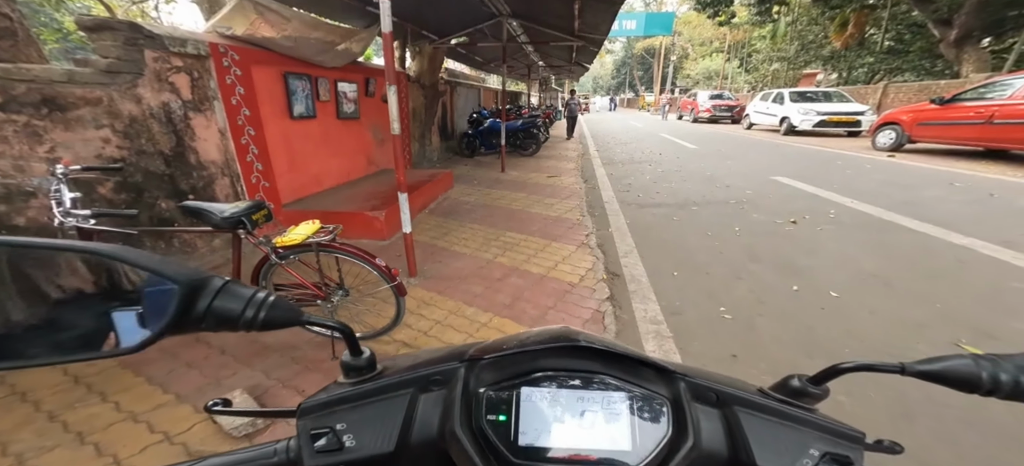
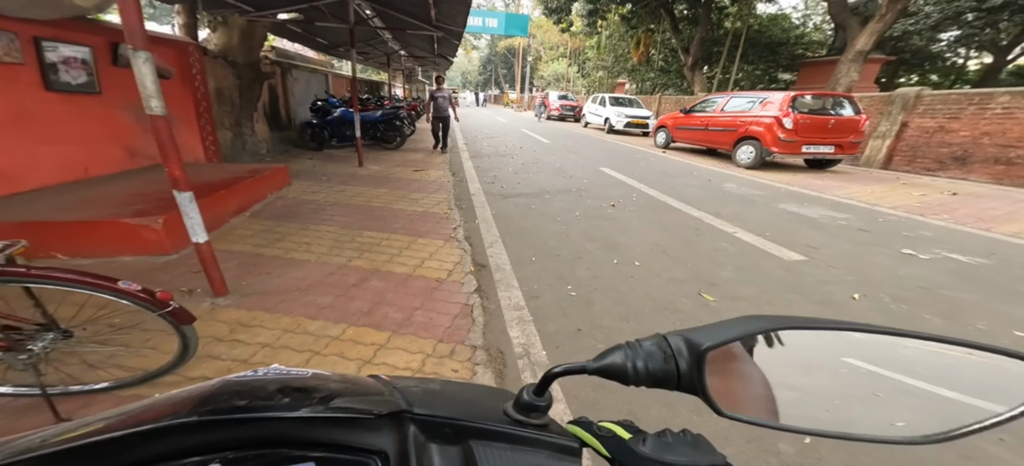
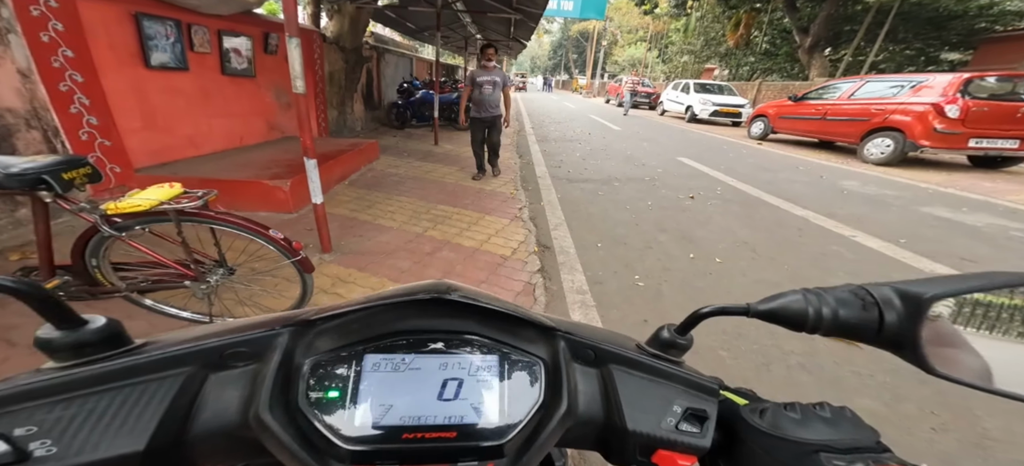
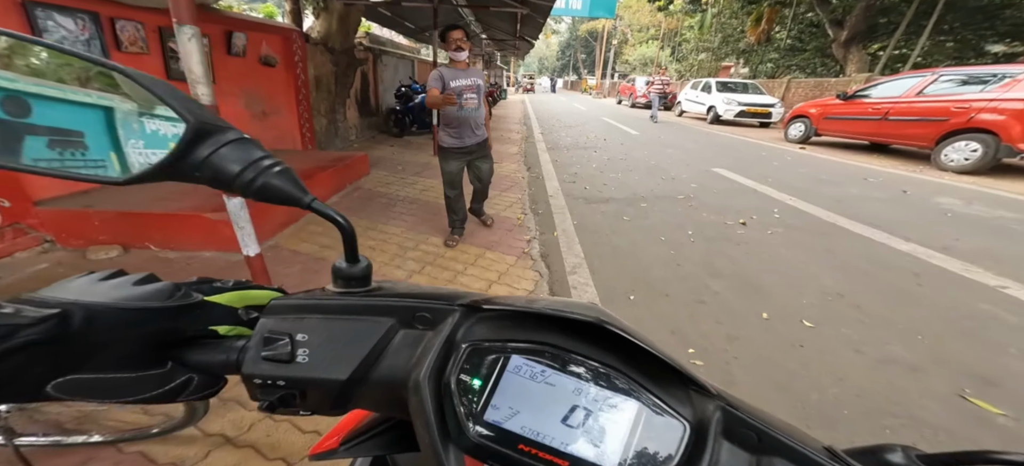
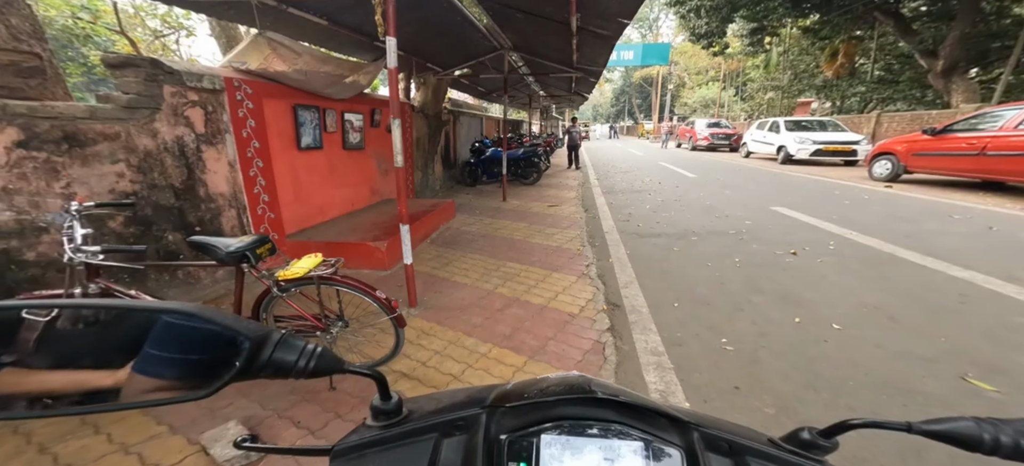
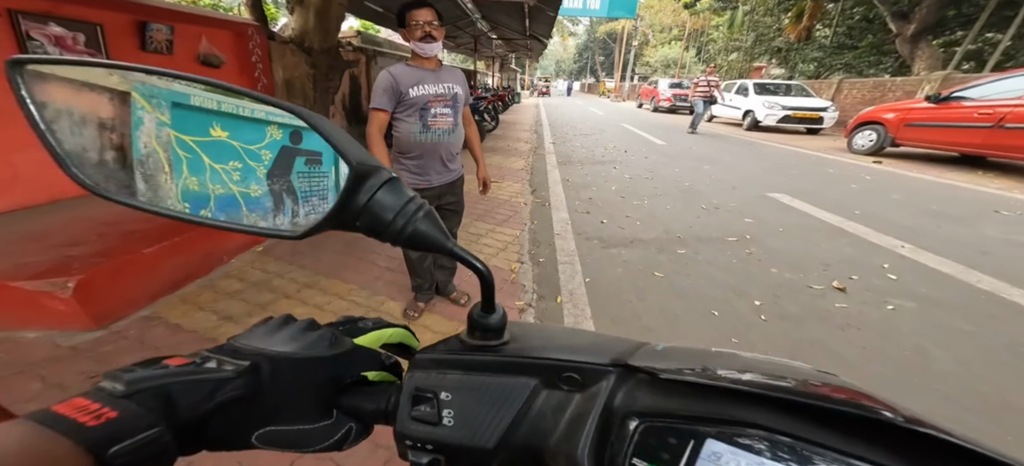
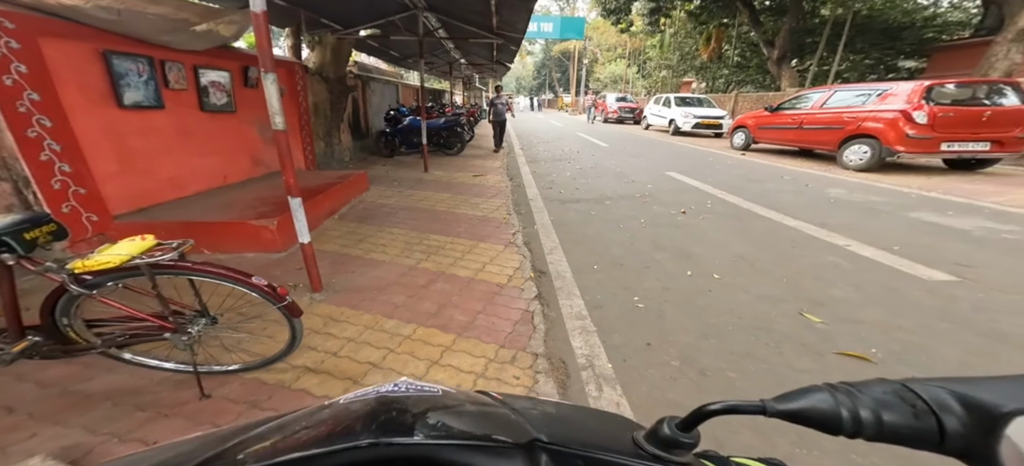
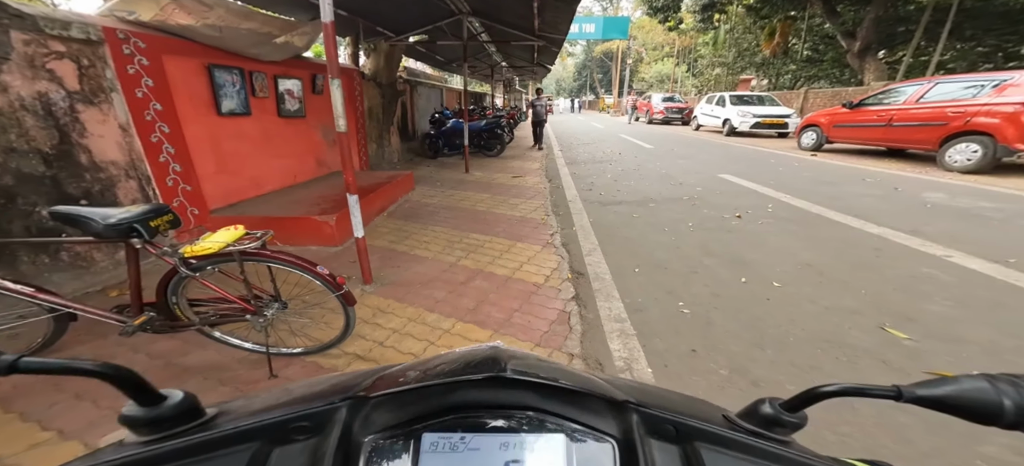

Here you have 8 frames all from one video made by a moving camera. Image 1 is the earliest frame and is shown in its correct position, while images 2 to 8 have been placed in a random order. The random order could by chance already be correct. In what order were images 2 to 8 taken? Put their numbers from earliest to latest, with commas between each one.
5, 8, 7, 2, 3, 4, 6
